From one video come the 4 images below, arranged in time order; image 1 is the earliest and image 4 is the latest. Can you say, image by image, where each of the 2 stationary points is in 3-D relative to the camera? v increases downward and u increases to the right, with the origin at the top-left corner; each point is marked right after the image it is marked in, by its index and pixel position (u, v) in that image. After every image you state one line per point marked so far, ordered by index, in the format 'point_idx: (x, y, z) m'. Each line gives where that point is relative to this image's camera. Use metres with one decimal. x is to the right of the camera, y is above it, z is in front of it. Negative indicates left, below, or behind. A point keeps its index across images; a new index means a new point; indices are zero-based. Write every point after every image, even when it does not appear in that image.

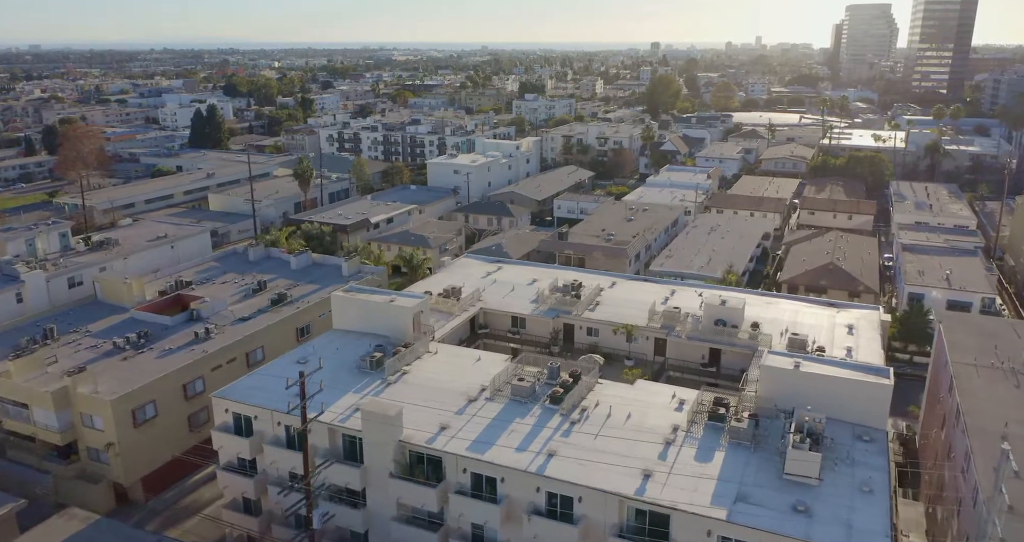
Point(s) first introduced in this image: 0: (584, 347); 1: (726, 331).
0: (+1.6, -1.7, +16.6) m
1: (+4.2, -1.2, +15.2) m
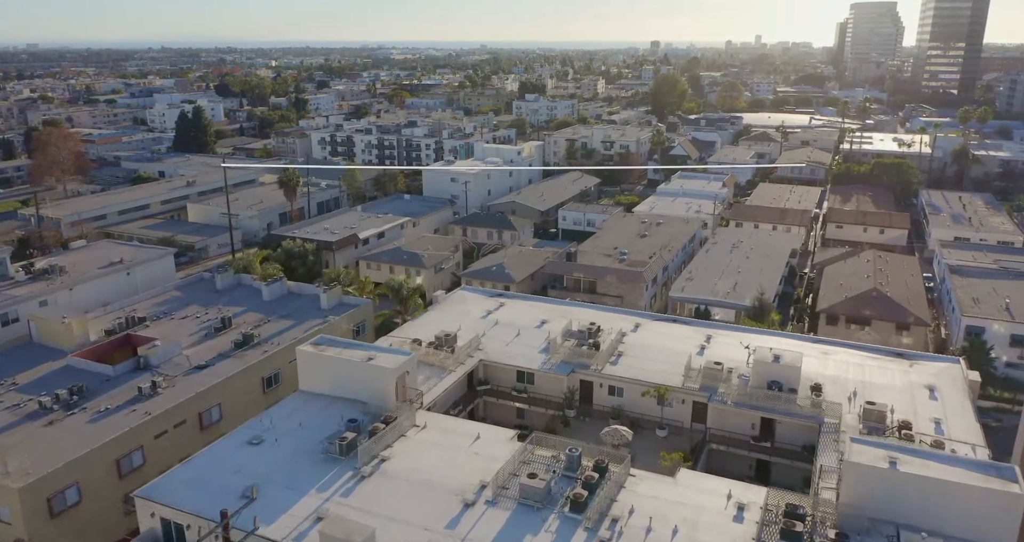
0: (+1.7, -2.5, +13.7) m
1: (+4.3, -2.0, +12.4) m
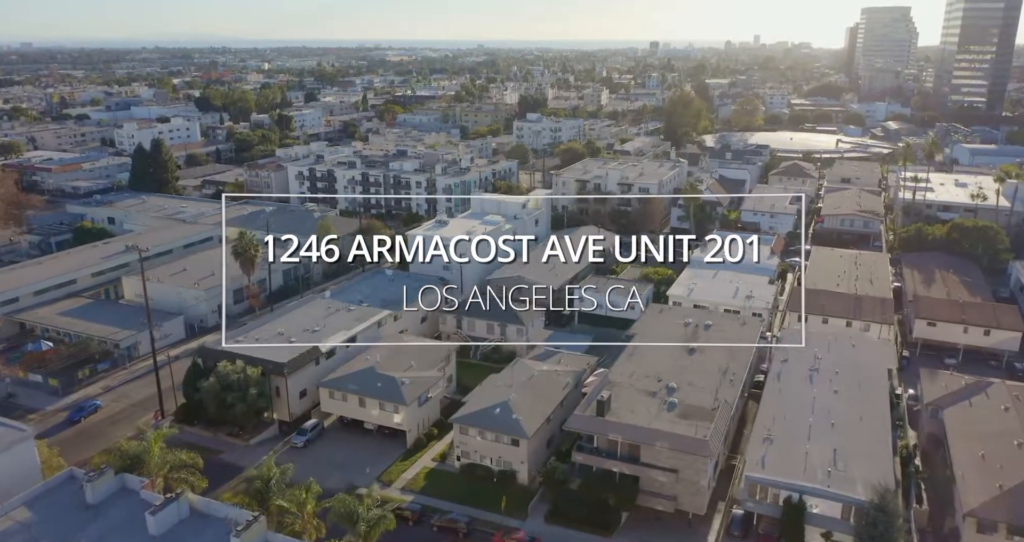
0: (+2.0, -6.3, +6.7) m
1: (+4.7, -5.8, +5.4) m
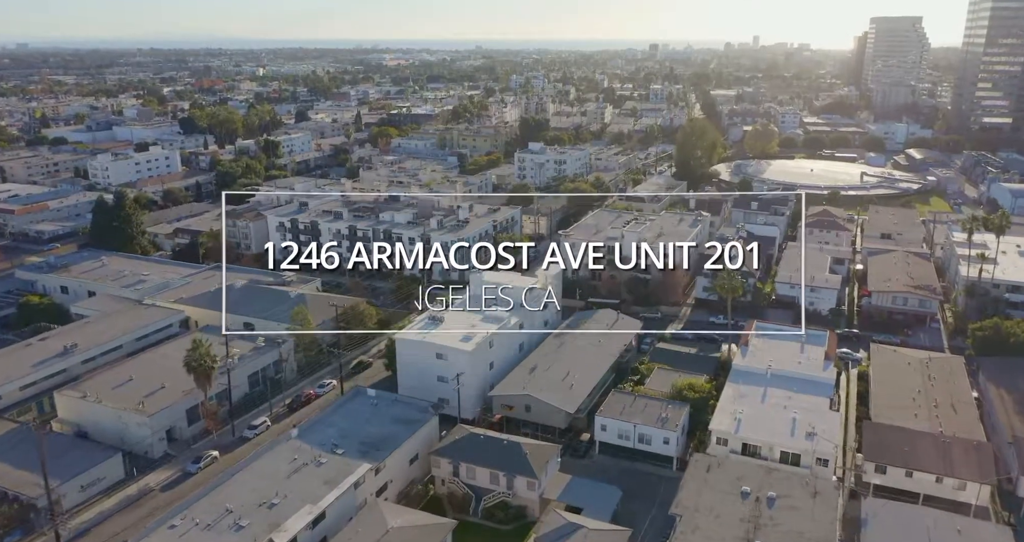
0: (+2.3, -10.4, +1.5) m
1: (+5.0, -9.9, +0.2) m
